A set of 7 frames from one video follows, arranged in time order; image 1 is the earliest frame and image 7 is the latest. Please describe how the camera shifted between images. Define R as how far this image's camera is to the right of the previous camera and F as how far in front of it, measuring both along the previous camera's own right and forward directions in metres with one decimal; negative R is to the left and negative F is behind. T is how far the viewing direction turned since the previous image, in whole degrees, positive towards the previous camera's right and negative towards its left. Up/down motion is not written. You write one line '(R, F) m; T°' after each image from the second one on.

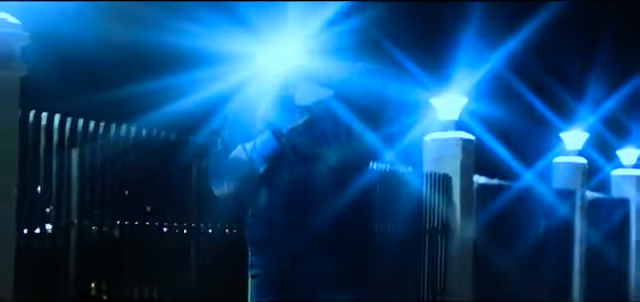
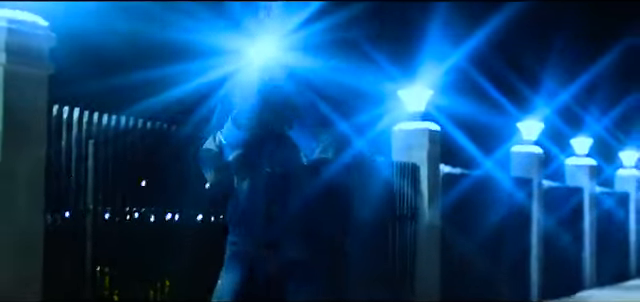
(-0.2, -0.5) m; +2°
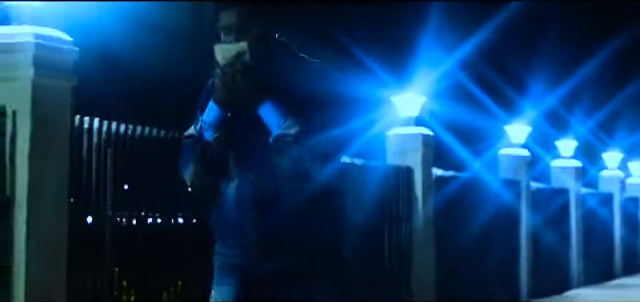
(-0.1, -0.3) m; +1°
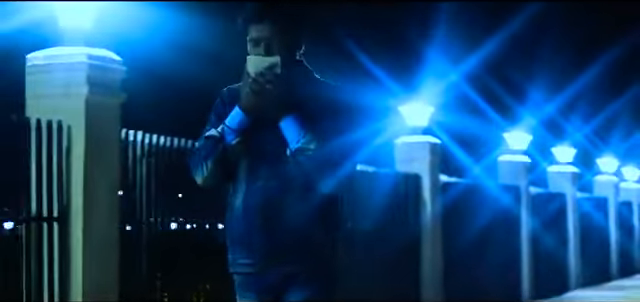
(-0.1, -0.7) m; 0°
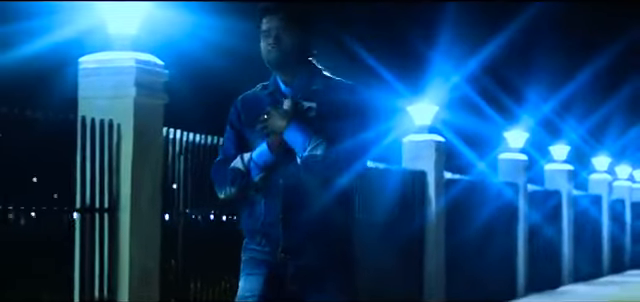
(0.0, -0.7) m; 0°
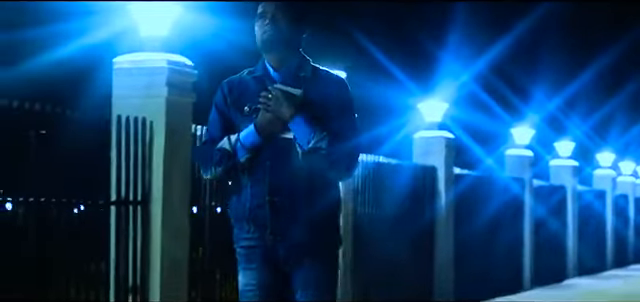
(+0.5, -0.3) m; -2°
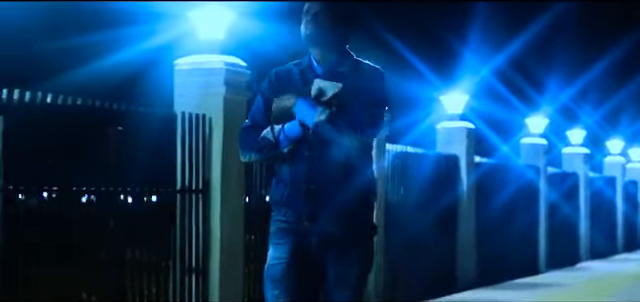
(-0.1, -1.1) m; 0°
